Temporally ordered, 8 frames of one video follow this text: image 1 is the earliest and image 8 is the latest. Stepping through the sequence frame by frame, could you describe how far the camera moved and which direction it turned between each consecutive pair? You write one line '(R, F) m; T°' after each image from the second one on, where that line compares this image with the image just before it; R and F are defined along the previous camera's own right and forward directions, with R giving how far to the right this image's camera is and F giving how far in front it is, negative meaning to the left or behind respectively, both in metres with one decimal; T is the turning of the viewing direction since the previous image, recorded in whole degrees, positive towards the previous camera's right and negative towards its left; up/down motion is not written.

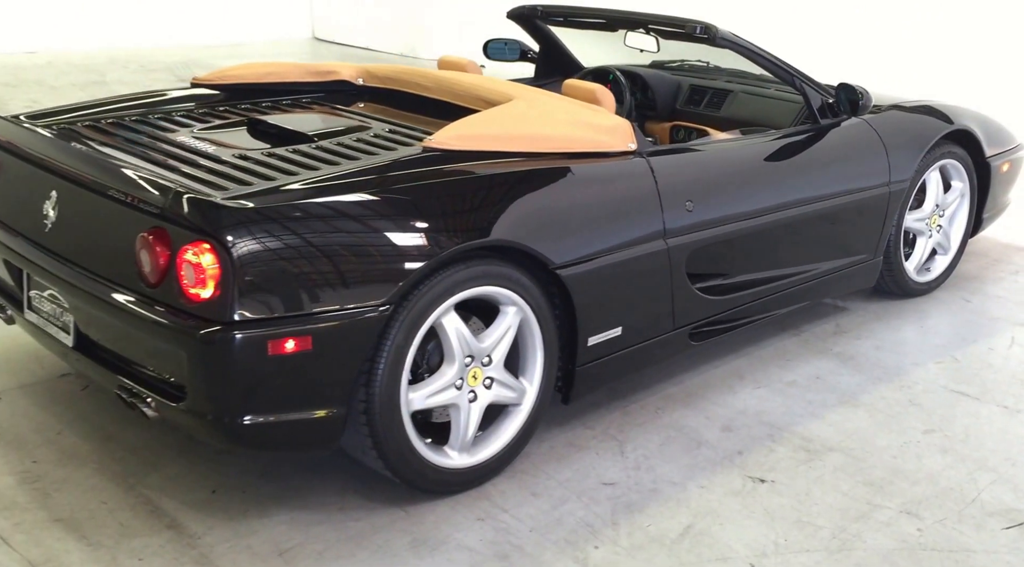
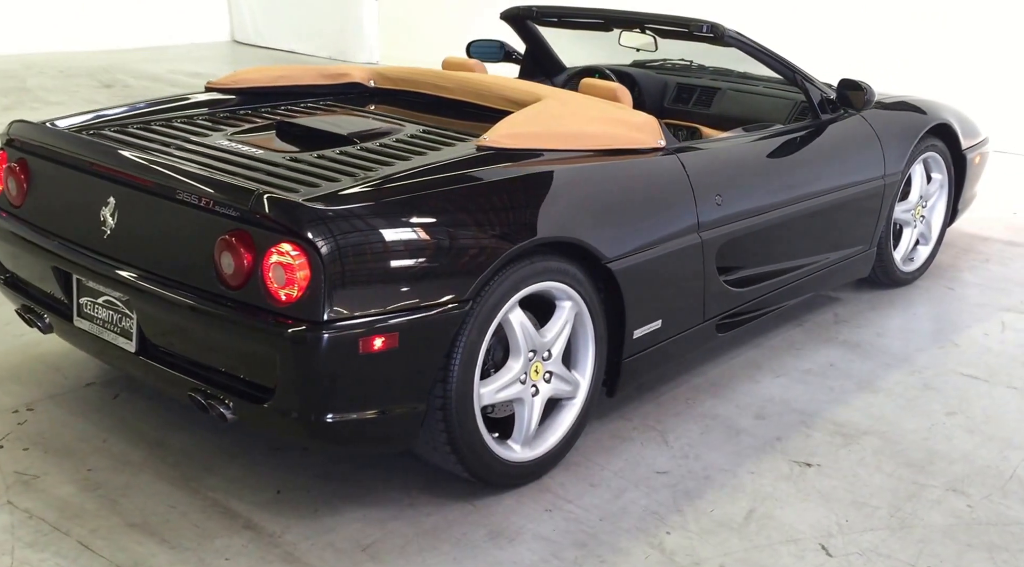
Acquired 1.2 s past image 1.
(-0.3, 0.0) m; +4°
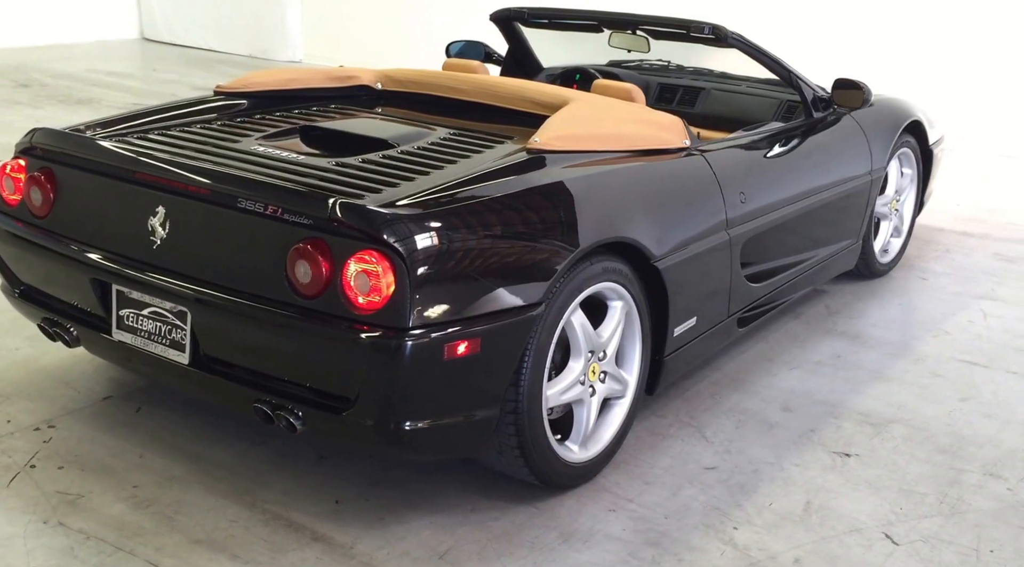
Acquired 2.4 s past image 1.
(-0.3, 0.0) m; +4°
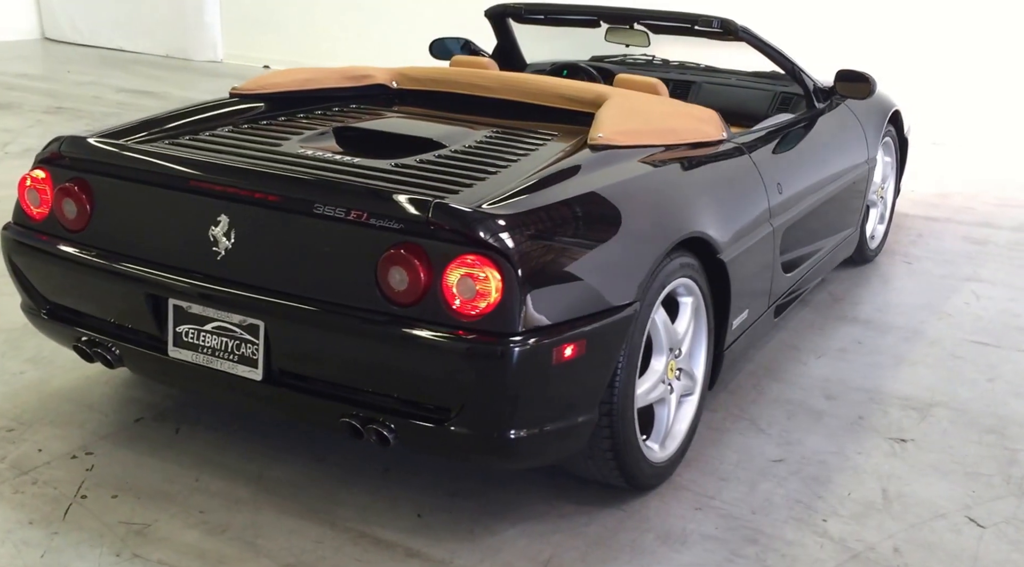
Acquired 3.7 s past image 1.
(-0.4, +0.1) m; +5°
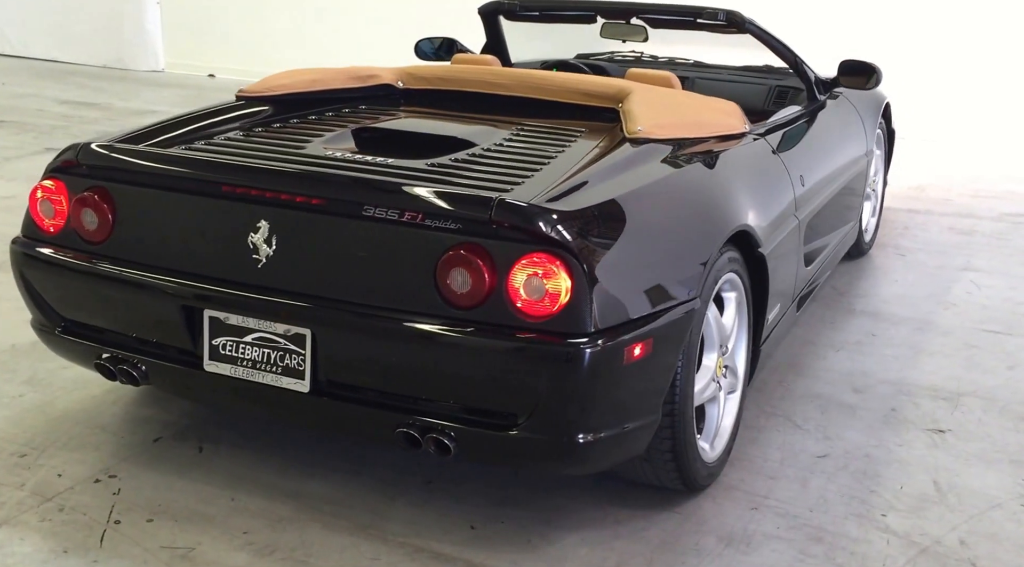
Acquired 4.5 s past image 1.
(-0.2, +0.1) m; +3°
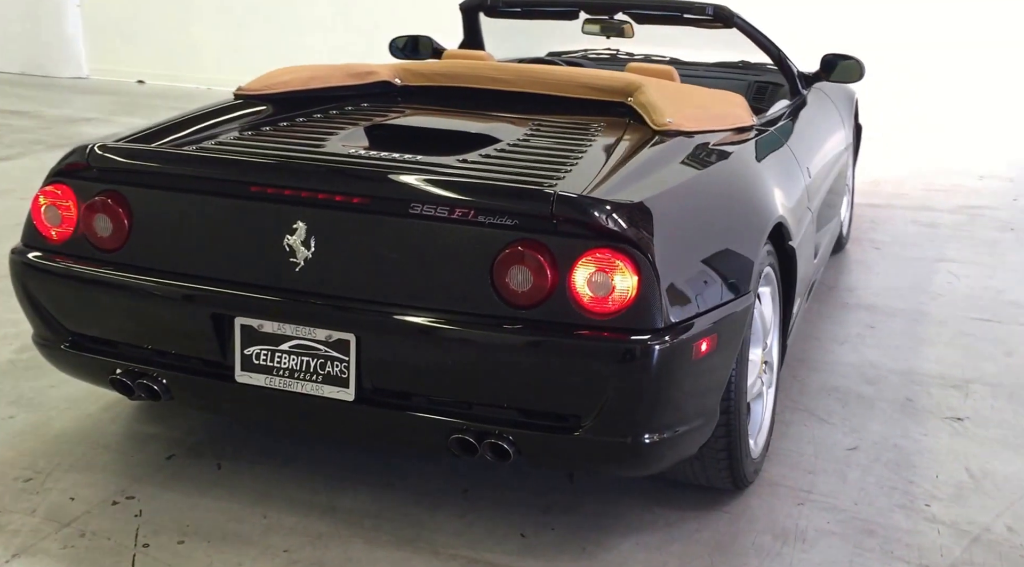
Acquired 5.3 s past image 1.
(-0.2, +0.1) m; +4°
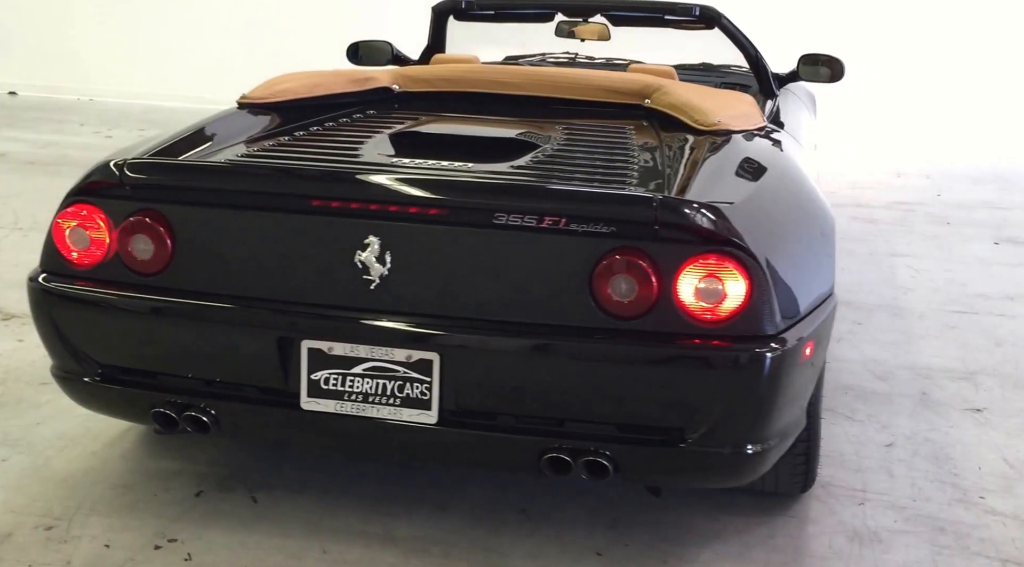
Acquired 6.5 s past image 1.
(-0.4, +0.1) m; +6°
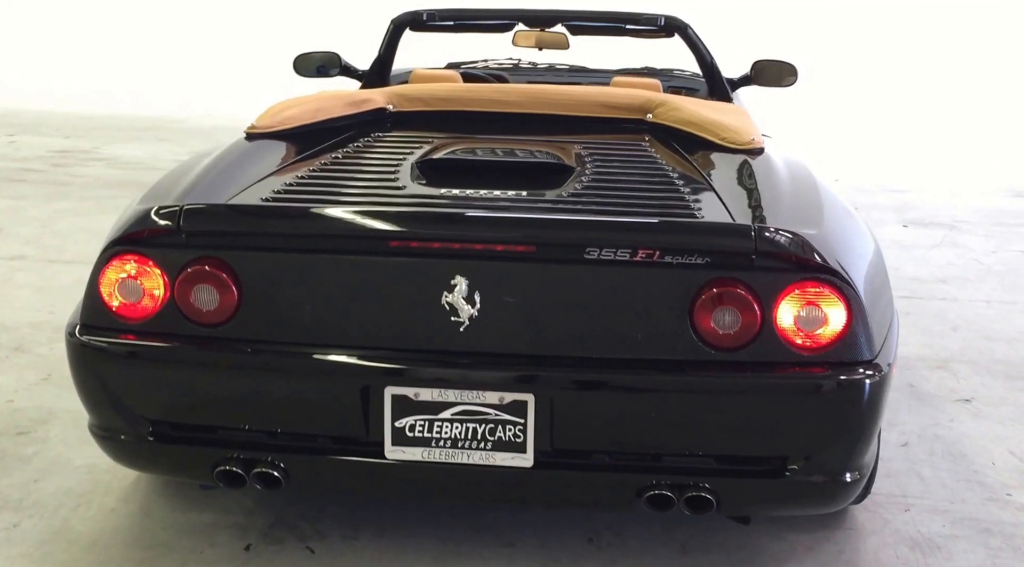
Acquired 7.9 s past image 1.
(-0.4, +0.1) m; +6°
